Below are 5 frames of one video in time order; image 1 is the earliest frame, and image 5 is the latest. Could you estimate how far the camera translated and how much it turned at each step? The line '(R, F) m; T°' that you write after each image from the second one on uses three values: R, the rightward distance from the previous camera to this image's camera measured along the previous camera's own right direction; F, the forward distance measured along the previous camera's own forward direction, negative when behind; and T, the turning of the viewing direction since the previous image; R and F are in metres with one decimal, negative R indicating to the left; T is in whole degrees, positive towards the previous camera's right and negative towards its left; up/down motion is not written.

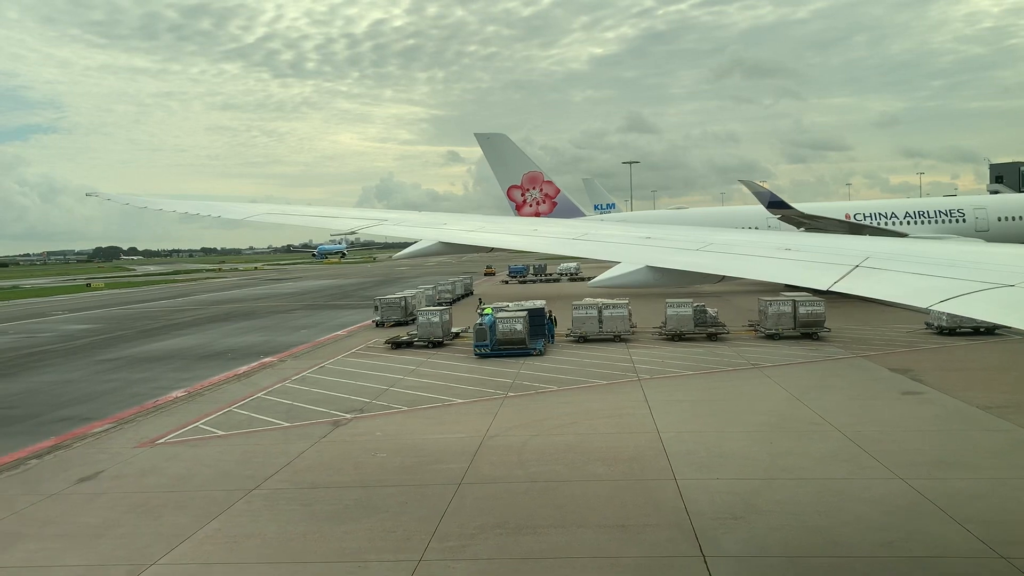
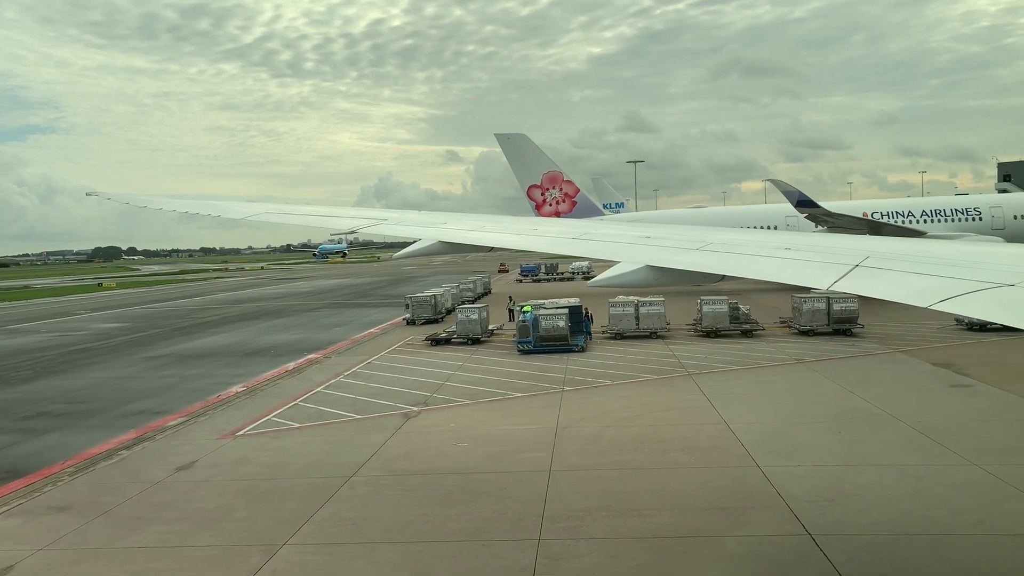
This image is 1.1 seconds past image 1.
(-1.3, -0.4) m; 0°
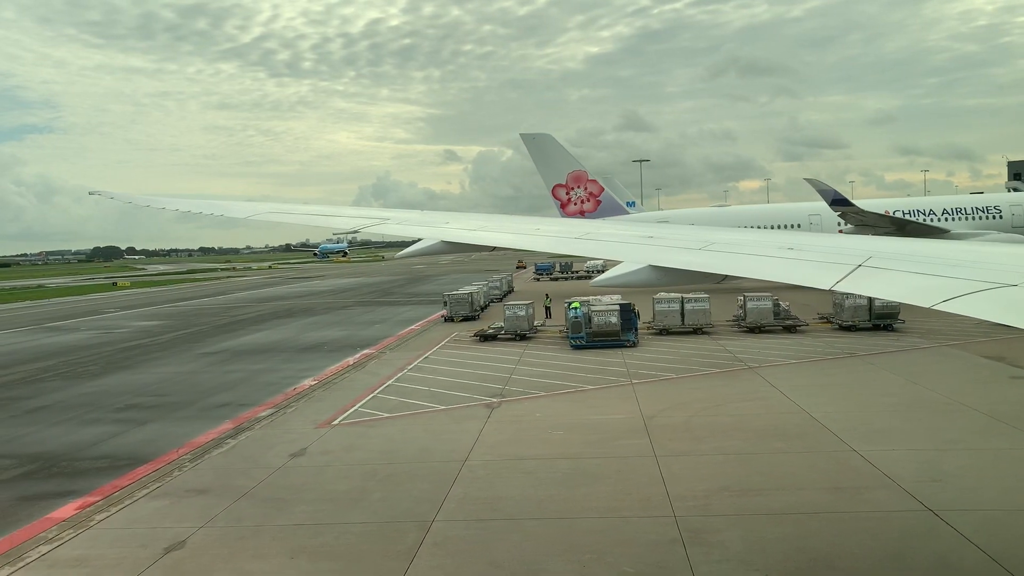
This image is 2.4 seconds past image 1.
(-1.7, -0.5) m; 0°
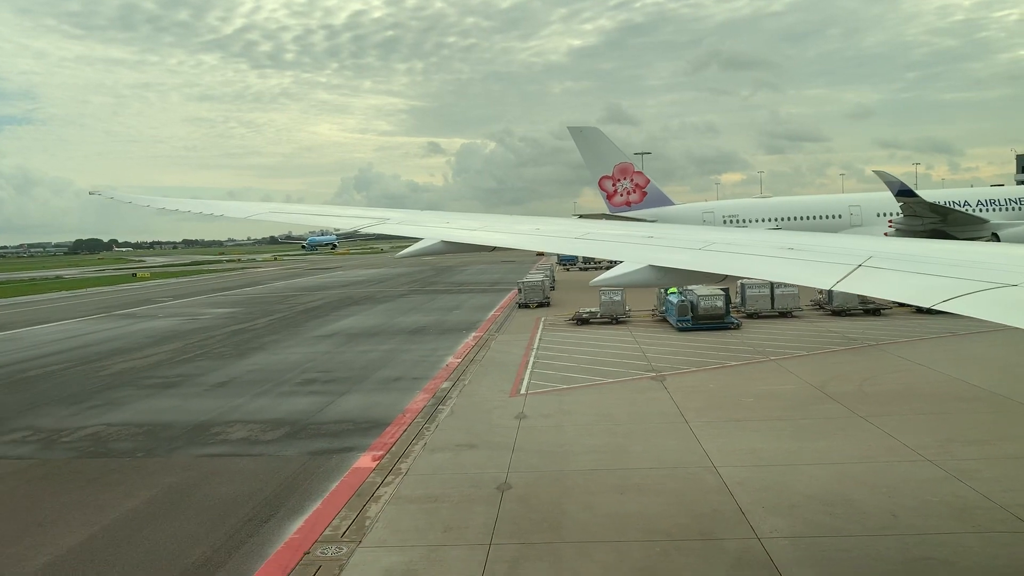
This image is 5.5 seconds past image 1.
(-4.1, -1.0) m; +1°
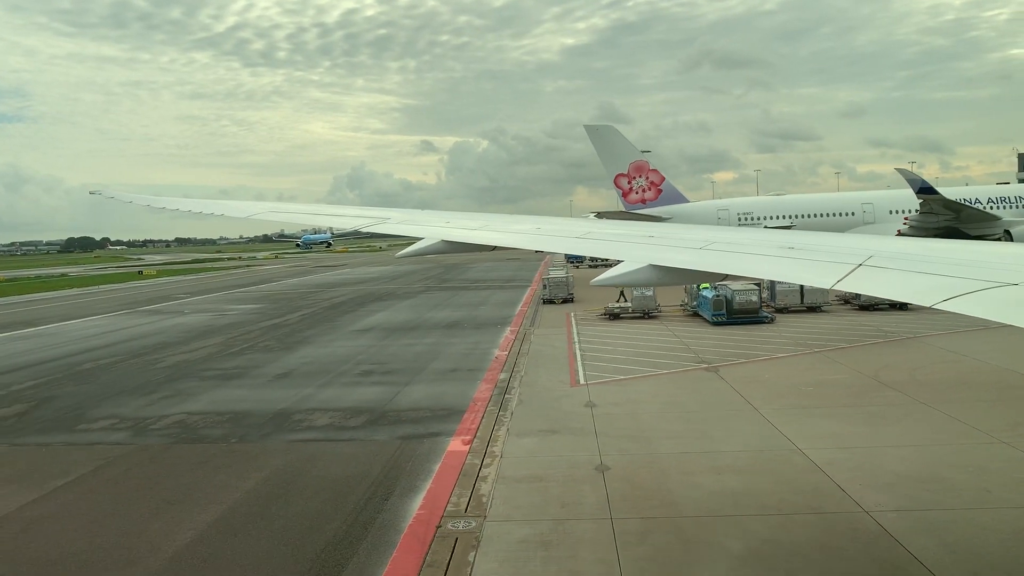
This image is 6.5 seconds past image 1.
(-1.5, -0.4) m; 0°
